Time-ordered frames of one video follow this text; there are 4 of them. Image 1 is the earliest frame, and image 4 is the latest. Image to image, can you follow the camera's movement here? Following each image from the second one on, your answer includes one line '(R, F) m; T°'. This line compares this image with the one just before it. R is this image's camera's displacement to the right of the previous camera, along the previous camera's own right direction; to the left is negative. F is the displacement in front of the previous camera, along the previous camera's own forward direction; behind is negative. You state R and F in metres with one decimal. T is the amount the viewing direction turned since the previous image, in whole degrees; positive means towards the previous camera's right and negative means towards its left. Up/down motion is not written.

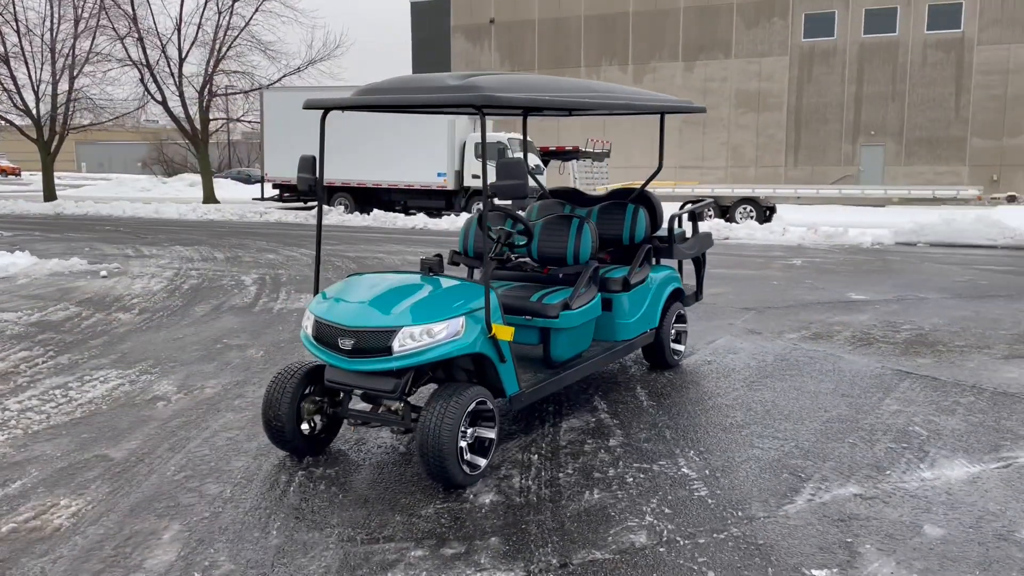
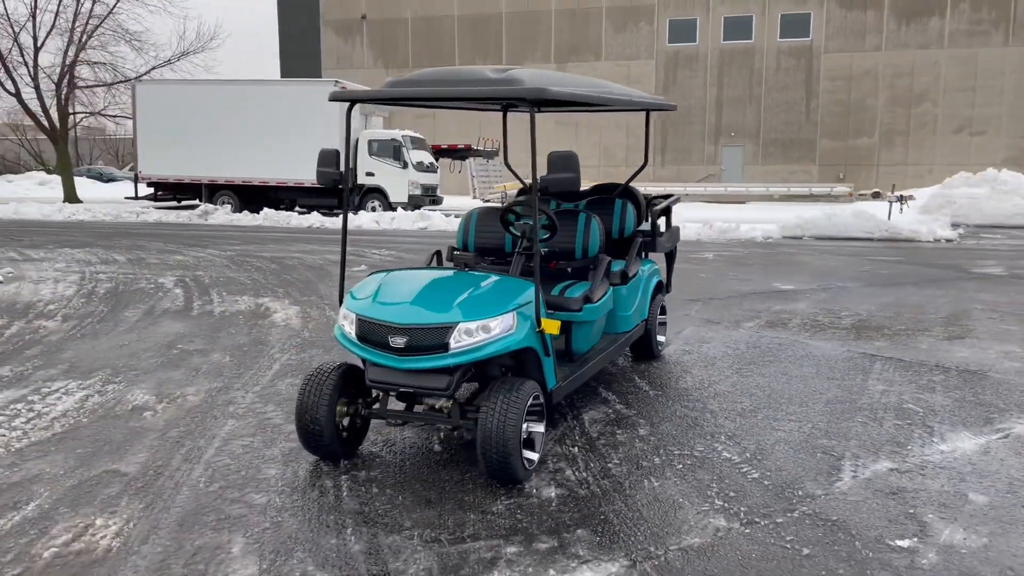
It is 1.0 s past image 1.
(-0.9, +0.1) m; +9°
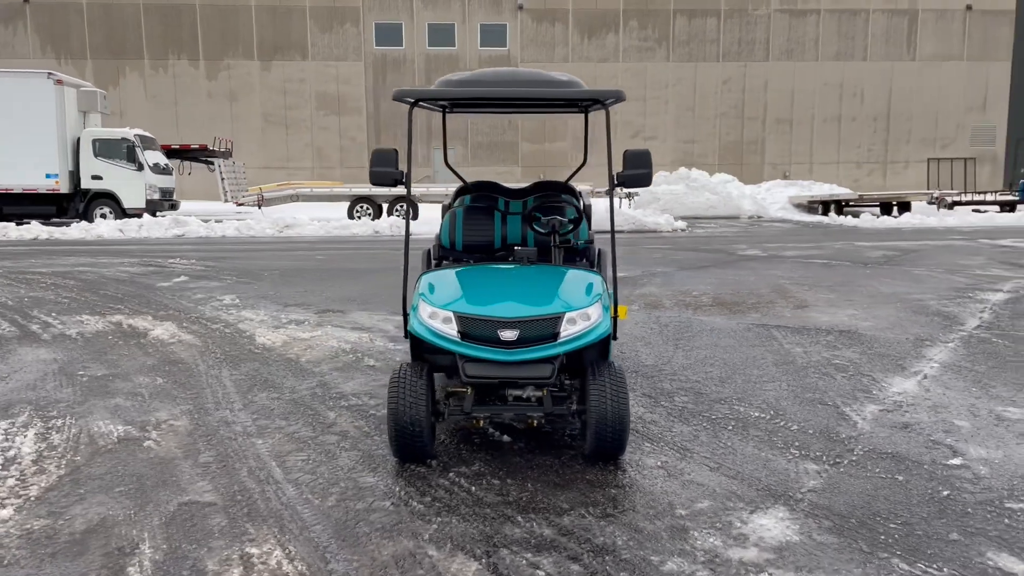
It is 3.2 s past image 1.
(-1.9, +0.2) m; +20°
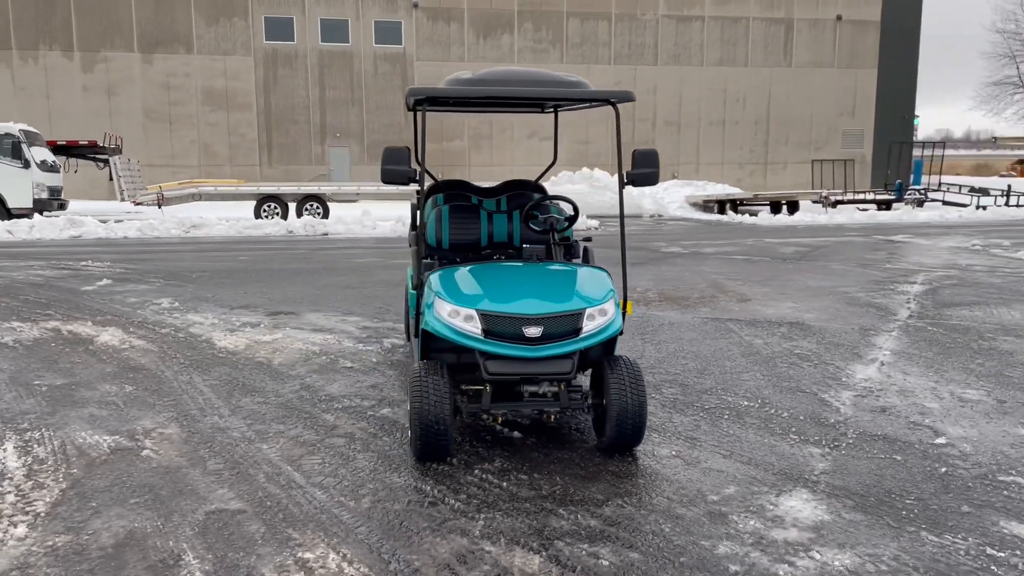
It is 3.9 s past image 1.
(-0.7, 0.0) m; +7°
